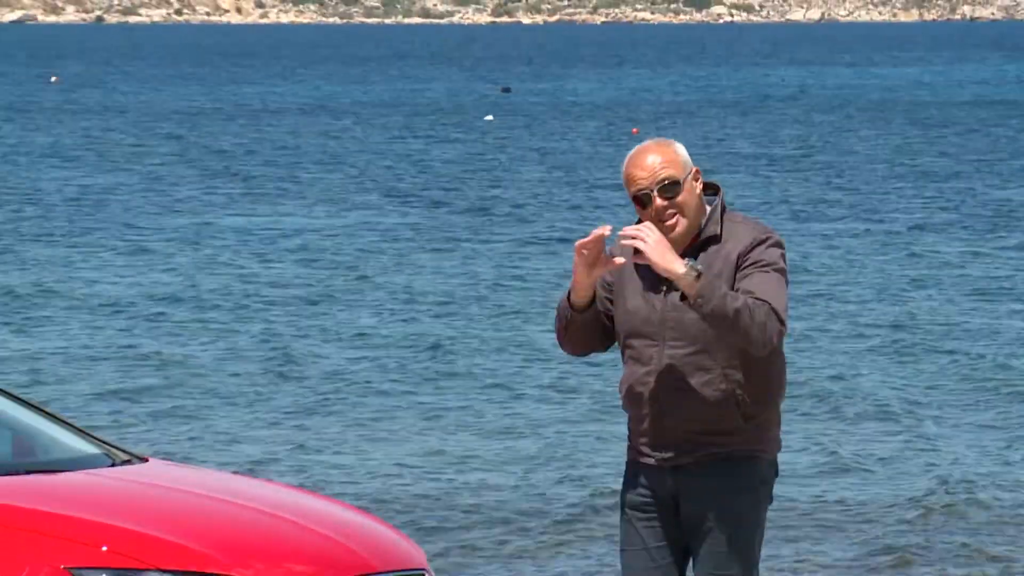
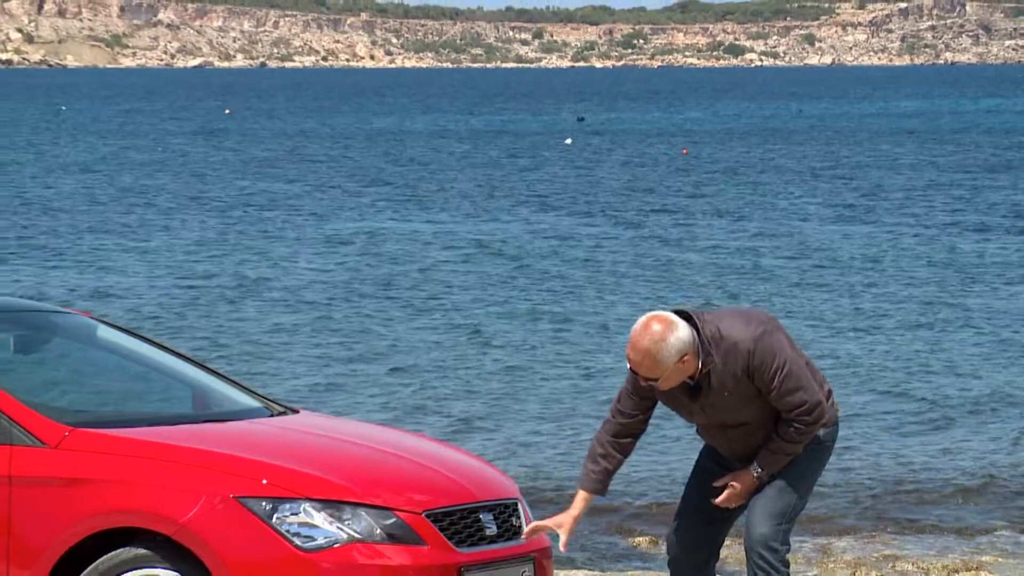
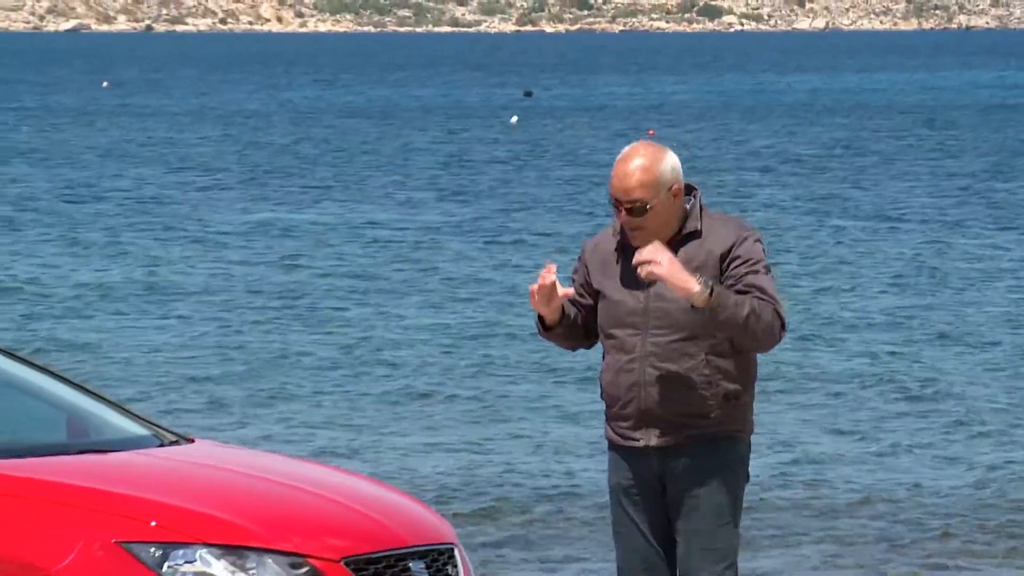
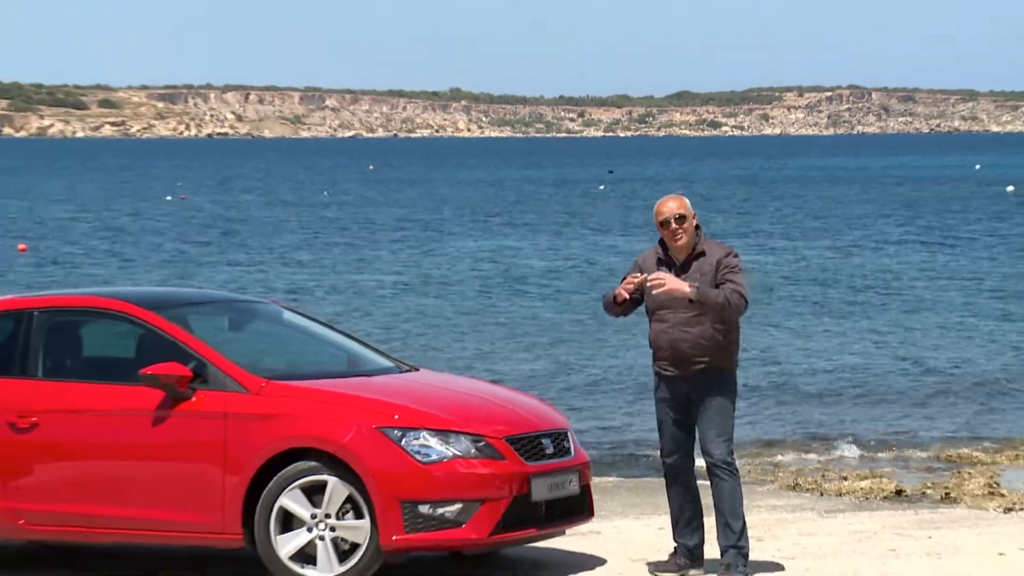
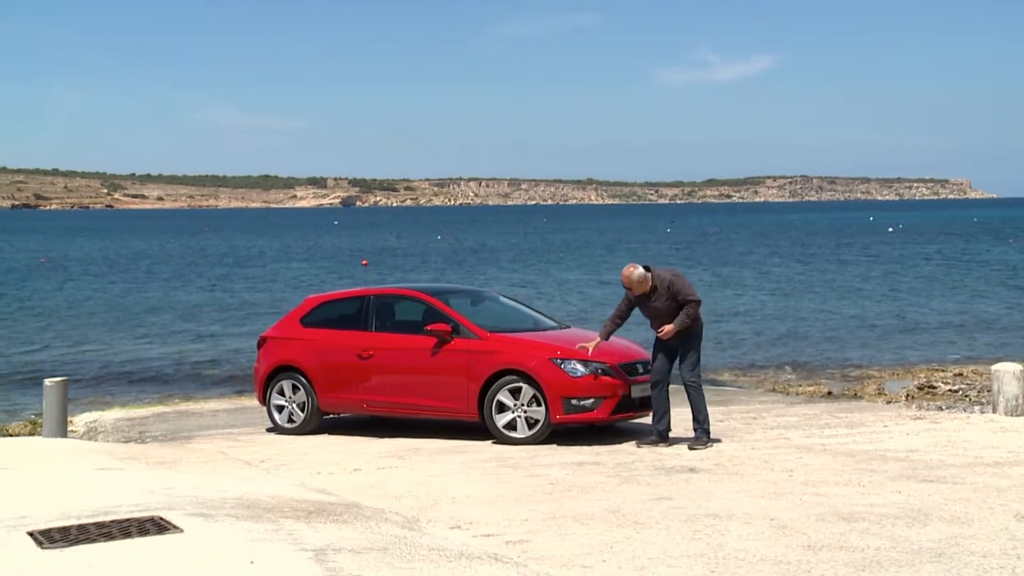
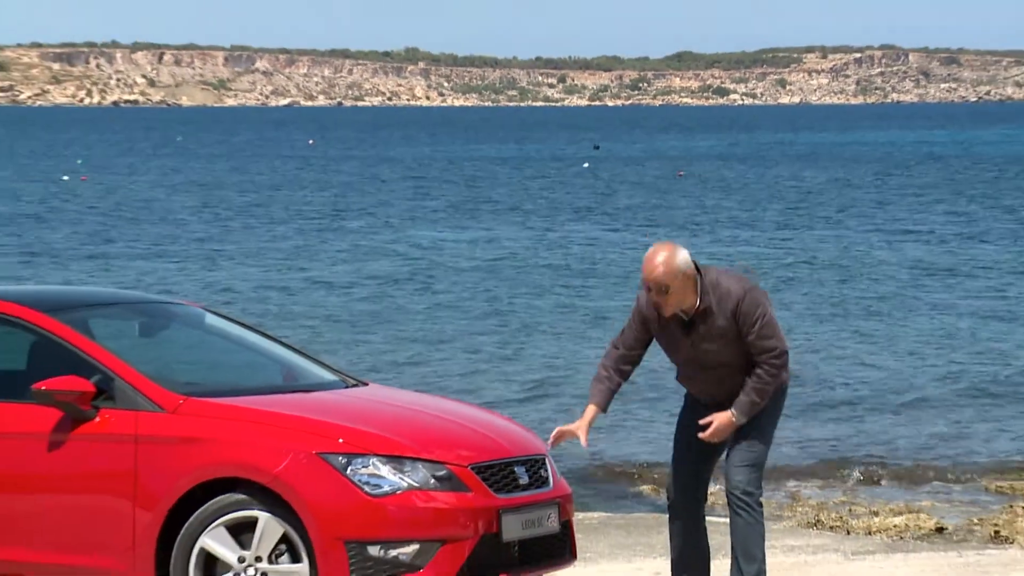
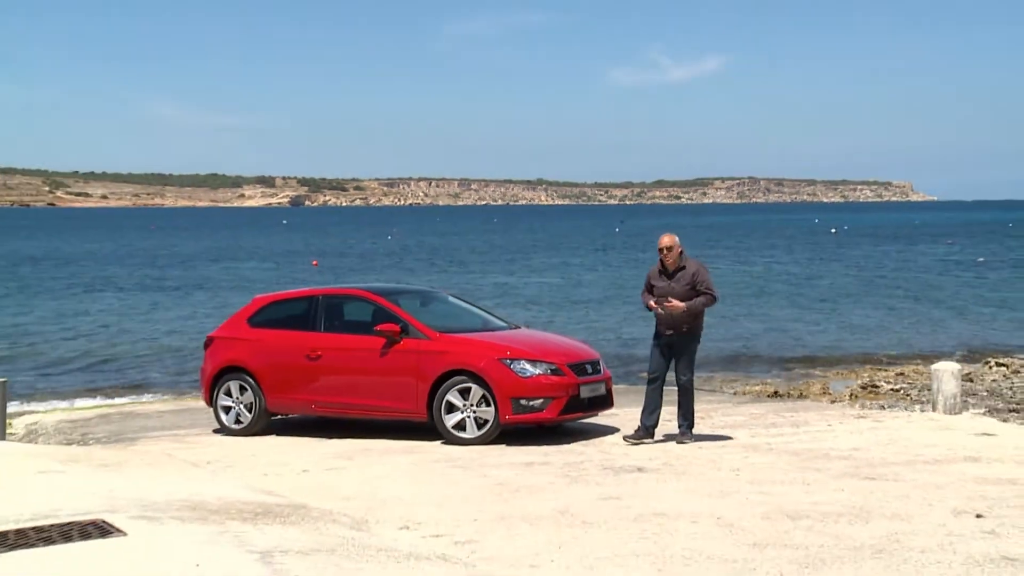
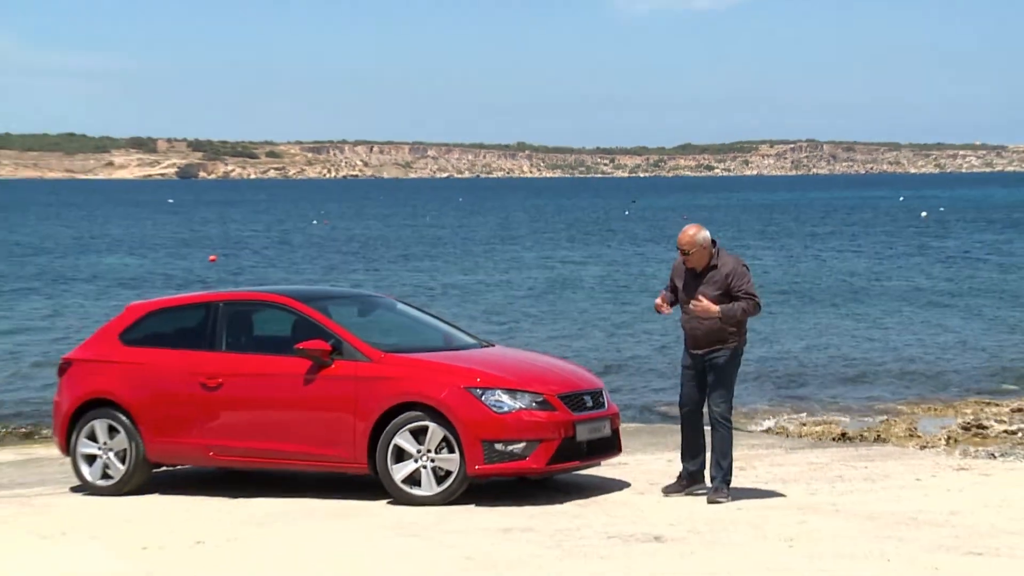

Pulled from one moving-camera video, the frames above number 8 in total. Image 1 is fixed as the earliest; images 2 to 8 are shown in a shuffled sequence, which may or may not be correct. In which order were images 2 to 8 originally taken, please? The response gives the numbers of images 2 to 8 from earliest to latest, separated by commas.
3, 2, 6, 4, 8, 7, 5
